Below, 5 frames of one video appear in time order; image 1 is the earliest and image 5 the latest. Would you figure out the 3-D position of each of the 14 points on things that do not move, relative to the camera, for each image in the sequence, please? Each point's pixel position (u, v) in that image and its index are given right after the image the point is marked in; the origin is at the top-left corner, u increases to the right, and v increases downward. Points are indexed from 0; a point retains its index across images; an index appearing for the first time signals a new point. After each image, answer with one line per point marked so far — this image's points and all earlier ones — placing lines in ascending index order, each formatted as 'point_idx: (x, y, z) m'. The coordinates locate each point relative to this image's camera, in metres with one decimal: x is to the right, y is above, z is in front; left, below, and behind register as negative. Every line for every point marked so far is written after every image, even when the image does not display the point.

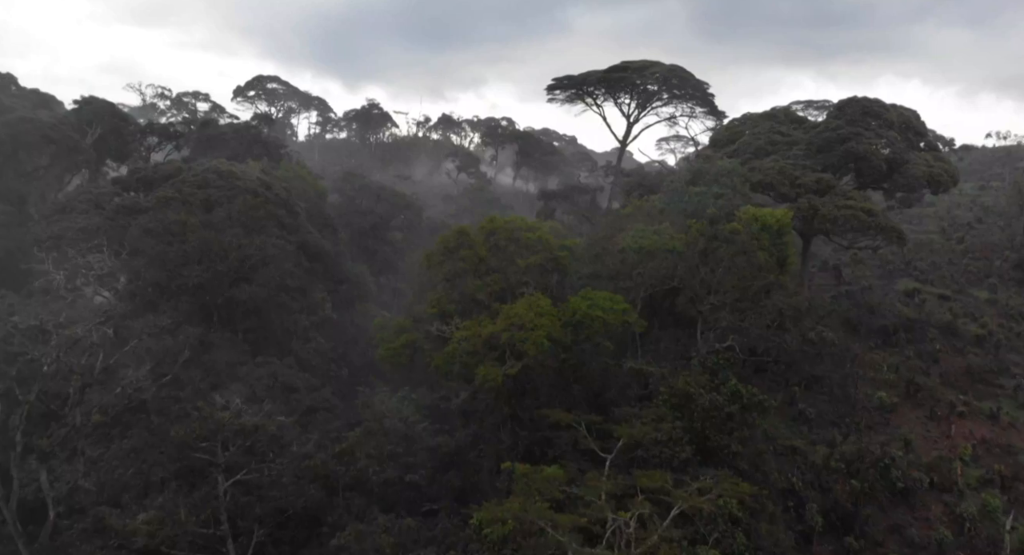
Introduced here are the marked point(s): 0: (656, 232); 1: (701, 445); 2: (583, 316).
0: (+3.5, +1.1, +19.7) m
1: (+3.6, -3.2, +15.6) m
2: (+1.5, -0.8, +17.8) m
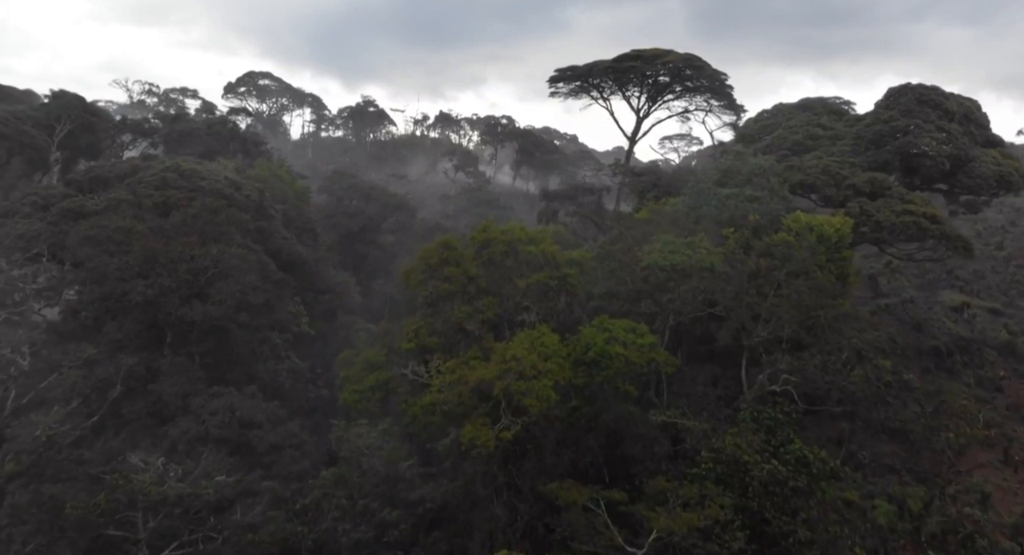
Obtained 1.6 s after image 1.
0: (+3.4, +0.7, +15.9) m
1: (+3.5, -3.6, +11.8) m
2: (+1.5, -1.3, +14.0) m
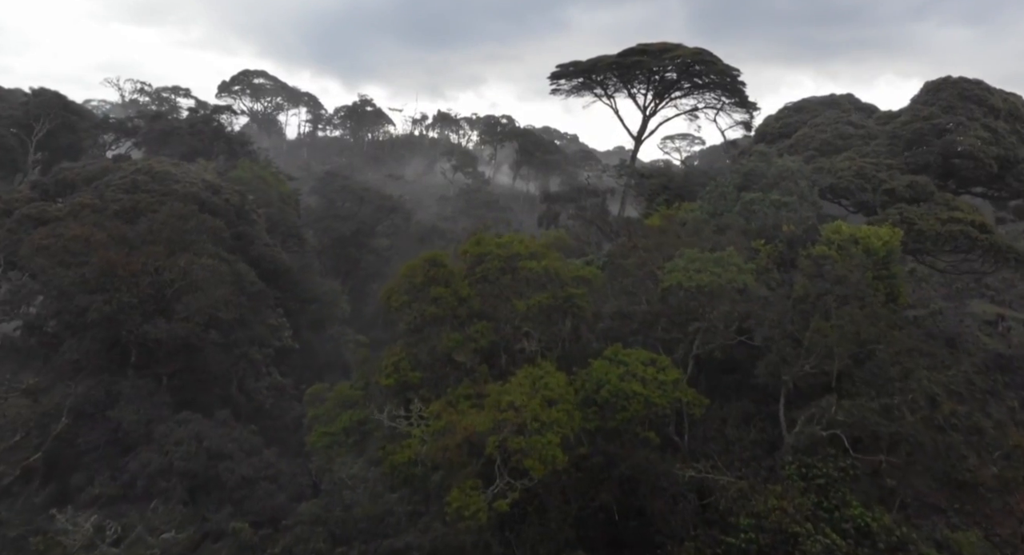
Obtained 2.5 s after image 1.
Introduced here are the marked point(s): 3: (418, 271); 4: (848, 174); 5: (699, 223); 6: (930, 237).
0: (+3.4, +0.3, +13.7) m
1: (+3.5, -4.0, +9.6) m
2: (+1.4, -1.6, +11.8) m
3: (-1.6, +0.1, +14.0) m
4: (+7.9, +2.4, +19.5) m
5: (+4.0, +1.1, +17.6) m
6: (+9.1, +0.9, +17.9) m
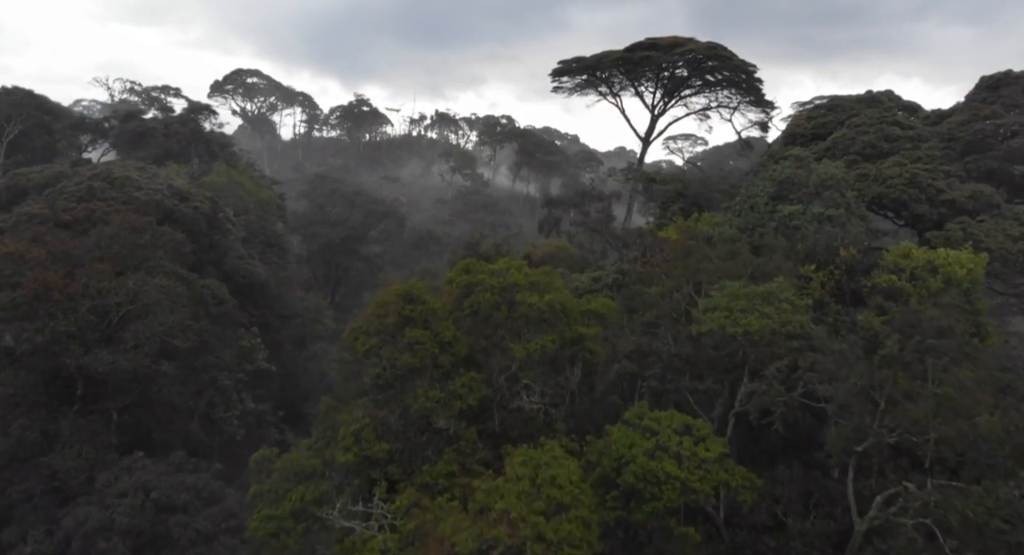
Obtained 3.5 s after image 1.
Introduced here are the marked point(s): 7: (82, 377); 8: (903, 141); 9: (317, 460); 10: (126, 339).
0: (+3.3, -0.2, +11.0) m
1: (+3.4, -4.5, +6.9) m
2: (+1.4, -2.1, +9.1) m
3: (-1.6, -0.4, +11.3) m
4: (+7.9, +1.9, +16.8) m
5: (+3.9, +0.6, +14.9) m
6: (+9.0, +0.4, +15.2) m
7: (-9.8, -2.3, +18.8) m
8: (+8.7, +3.1, +18.5) m
9: (-2.7, -2.5, +11.6) m
10: (-8.6, -1.4, +18.4) m
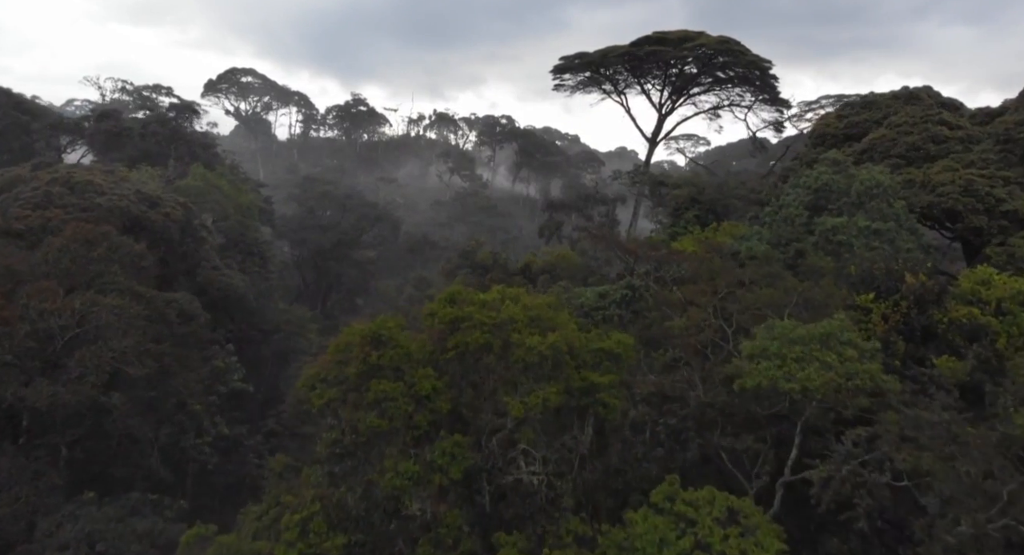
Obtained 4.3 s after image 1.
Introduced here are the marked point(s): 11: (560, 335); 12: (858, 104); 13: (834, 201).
0: (+3.3, -0.6, +8.9) m
1: (+3.4, -4.9, +4.7) m
2: (+1.3, -2.5, +6.9) m
3: (-1.7, -0.8, +9.1) m
4: (+7.8, +1.5, +14.6) m
5: (+3.9, +0.3, +12.8) m
6: (+8.9, 0.0, +13.1) m
7: (-9.8, -2.7, +16.6) m
8: (+8.7, +2.7, +16.3) m
9: (-2.8, -2.9, +9.5) m
10: (-8.6, -1.7, +16.3) m
11: (+0.6, -0.6, +9.3) m
12: (+8.1, +4.0, +19.4) m
13: (+5.4, +1.3, +14.0) m
